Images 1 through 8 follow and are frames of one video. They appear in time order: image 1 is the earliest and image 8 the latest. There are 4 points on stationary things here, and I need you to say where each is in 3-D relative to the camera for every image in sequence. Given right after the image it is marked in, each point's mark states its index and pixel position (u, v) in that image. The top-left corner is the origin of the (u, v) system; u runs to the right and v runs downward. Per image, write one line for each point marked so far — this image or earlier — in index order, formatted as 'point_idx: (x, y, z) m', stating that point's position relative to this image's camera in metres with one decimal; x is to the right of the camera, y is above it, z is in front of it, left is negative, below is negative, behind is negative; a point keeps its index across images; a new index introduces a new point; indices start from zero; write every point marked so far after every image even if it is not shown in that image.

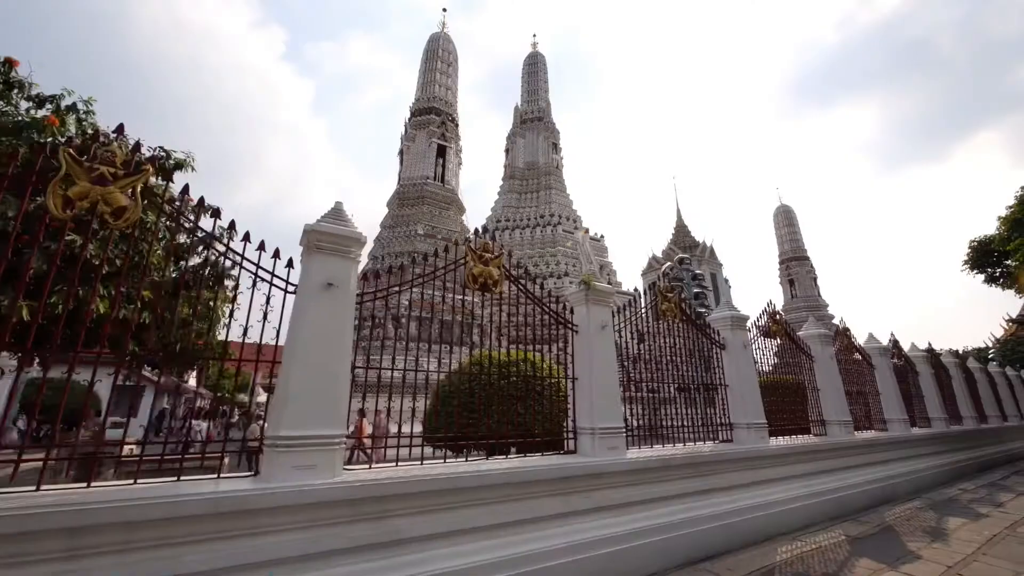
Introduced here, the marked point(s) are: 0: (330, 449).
0: (-1.1, -1.0, +2.8) m
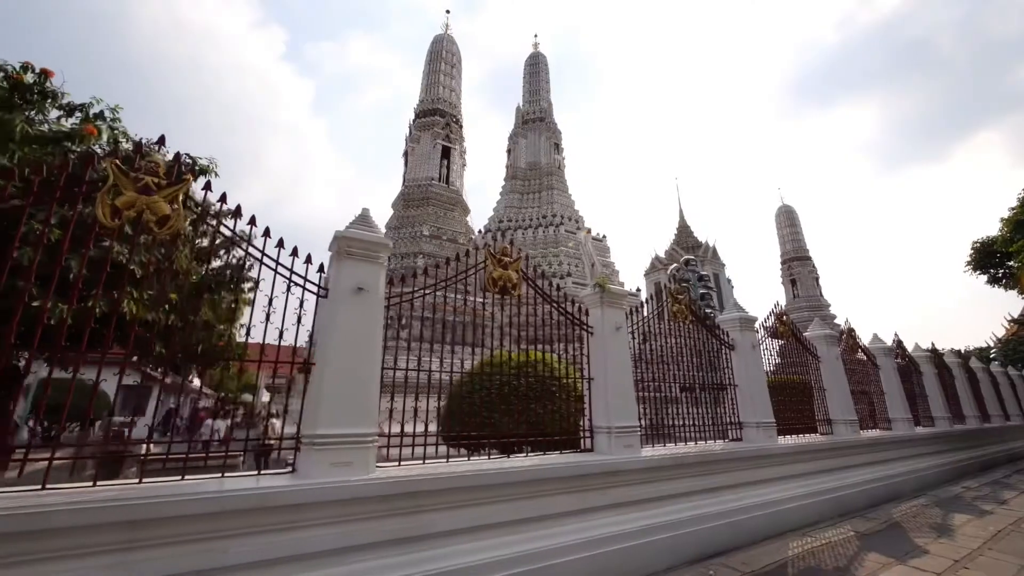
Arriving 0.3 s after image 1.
0: (-0.9, -1.0, +2.9) m
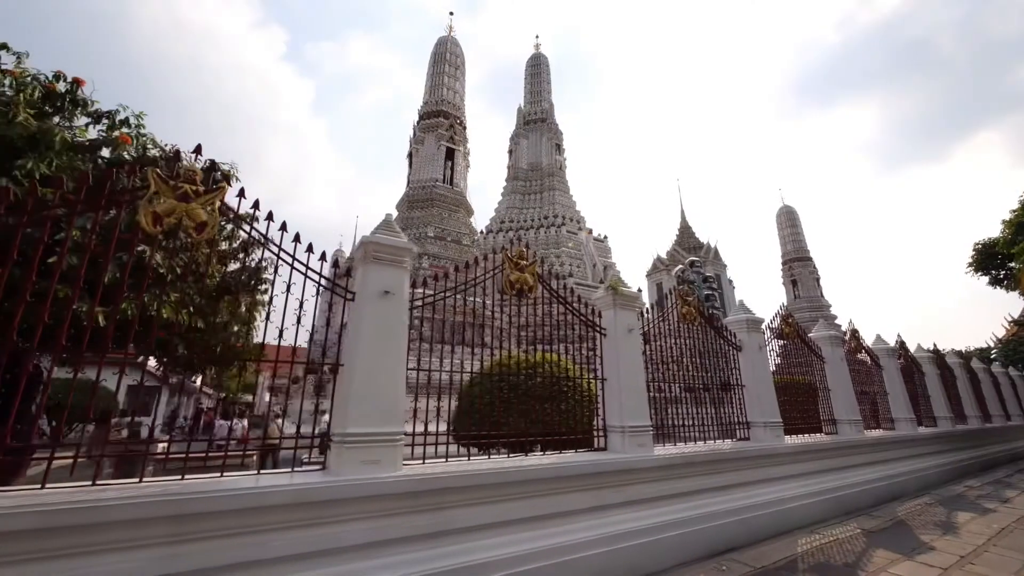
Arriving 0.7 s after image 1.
0: (-0.8, -1.0, +3.0) m
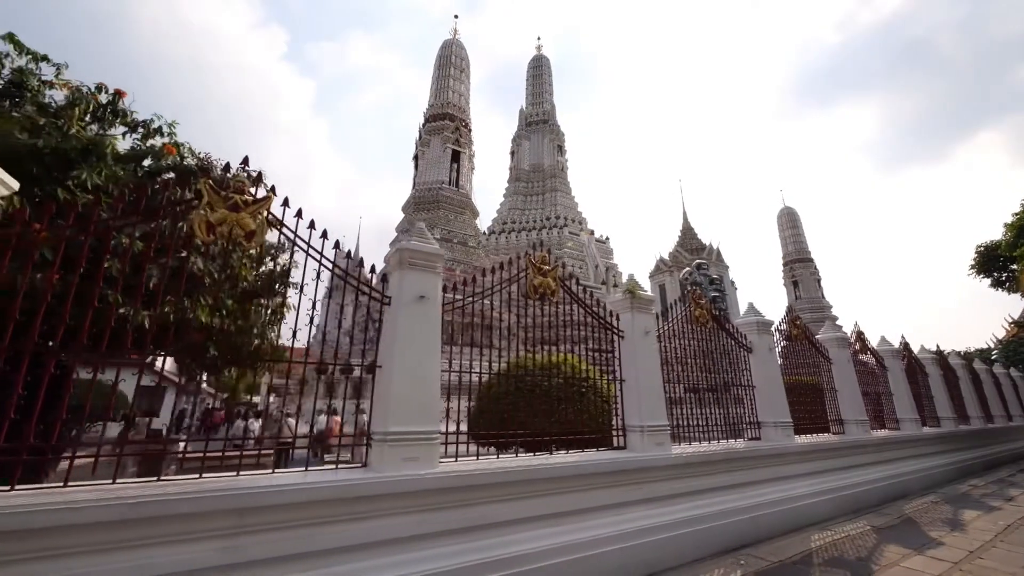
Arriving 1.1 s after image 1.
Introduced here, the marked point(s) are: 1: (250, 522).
0: (-0.6, -1.1, +3.1) m
1: (-1.4, -1.3, +2.5) m
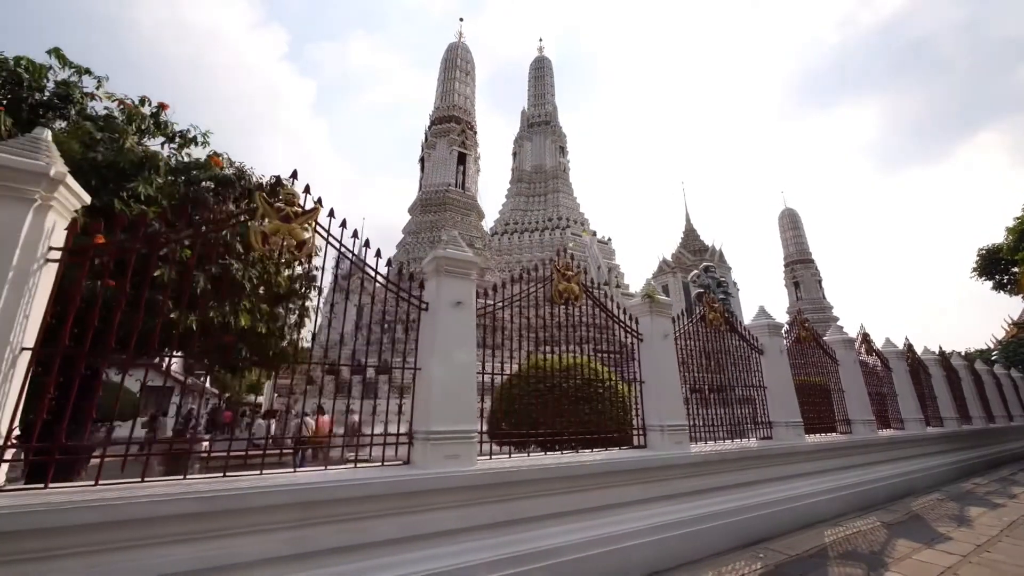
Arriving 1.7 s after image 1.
0: (-0.3, -1.1, +3.3) m
1: (-1.2, -1.3, +2.7) m
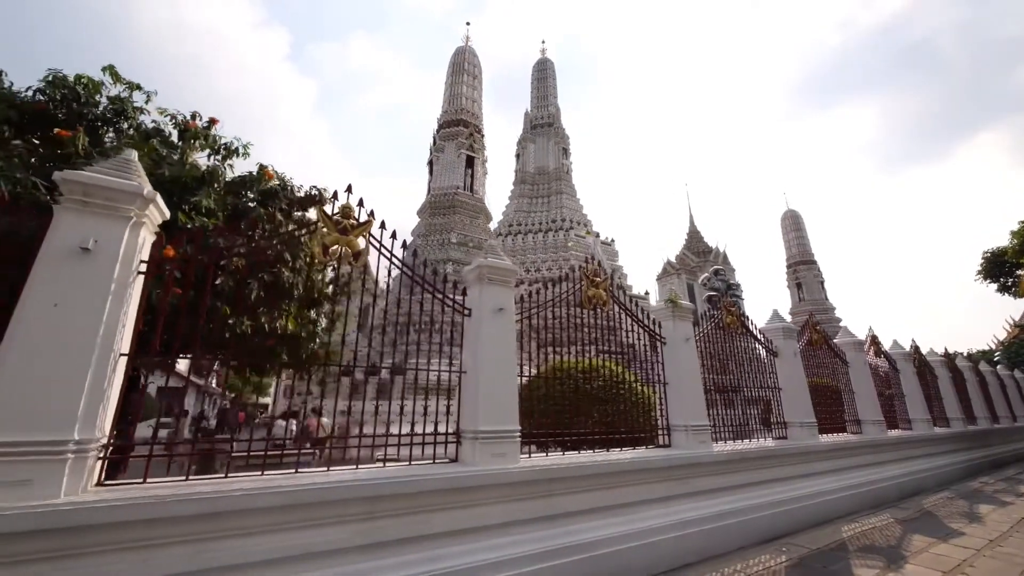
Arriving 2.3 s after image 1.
0: (0.0, -1.2, +3.5) m
1: (-0.9, -1.4, +2.9) m
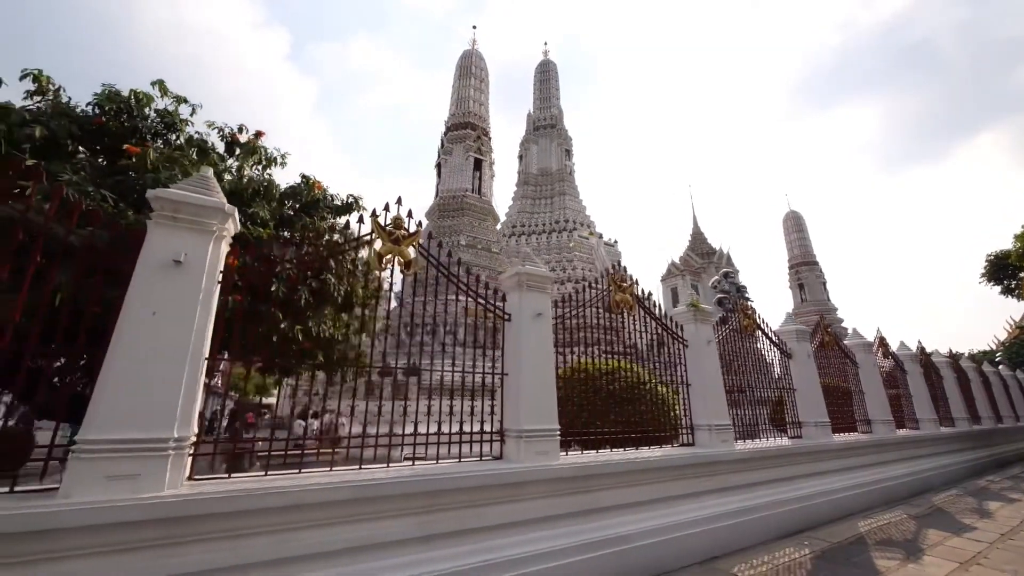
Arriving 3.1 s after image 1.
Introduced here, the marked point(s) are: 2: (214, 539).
0: (+0.3, -1.2, +3.7) m
1: (-0.6, -1.5, +3.1) m
2: (-1.5, -1.3, +2.4) m
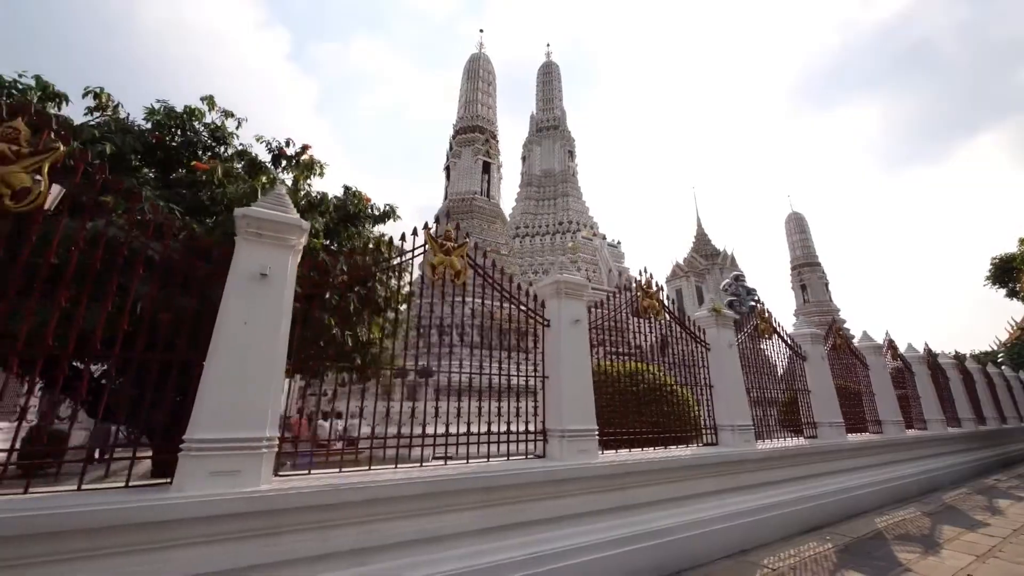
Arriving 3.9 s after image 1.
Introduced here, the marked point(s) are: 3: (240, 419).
0: (+0.7, -1.3, +3.9) m
1: (-0.2, -1.5, +3.3) m
2: (-1.2, -1.3, +2.6) m
3: (-1.5, -0.7, +2.5) m
